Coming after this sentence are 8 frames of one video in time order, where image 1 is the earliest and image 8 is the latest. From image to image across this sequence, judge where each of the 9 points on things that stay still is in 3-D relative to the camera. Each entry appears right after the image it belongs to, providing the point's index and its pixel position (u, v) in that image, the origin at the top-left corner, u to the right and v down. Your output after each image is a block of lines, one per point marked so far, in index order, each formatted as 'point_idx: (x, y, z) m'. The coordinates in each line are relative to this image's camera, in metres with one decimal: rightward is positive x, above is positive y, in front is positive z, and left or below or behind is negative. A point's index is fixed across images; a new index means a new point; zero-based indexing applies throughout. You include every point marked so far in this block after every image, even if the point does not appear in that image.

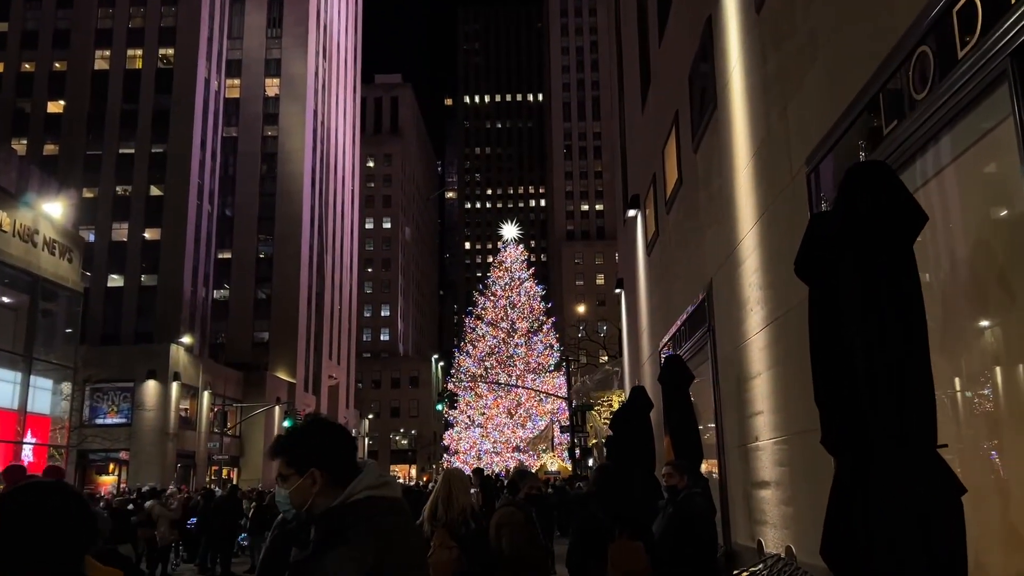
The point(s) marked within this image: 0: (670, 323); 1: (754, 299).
0: (+3.0, -0.7, +16.2) m
1: (+2.8, -0.1, +9.8) m
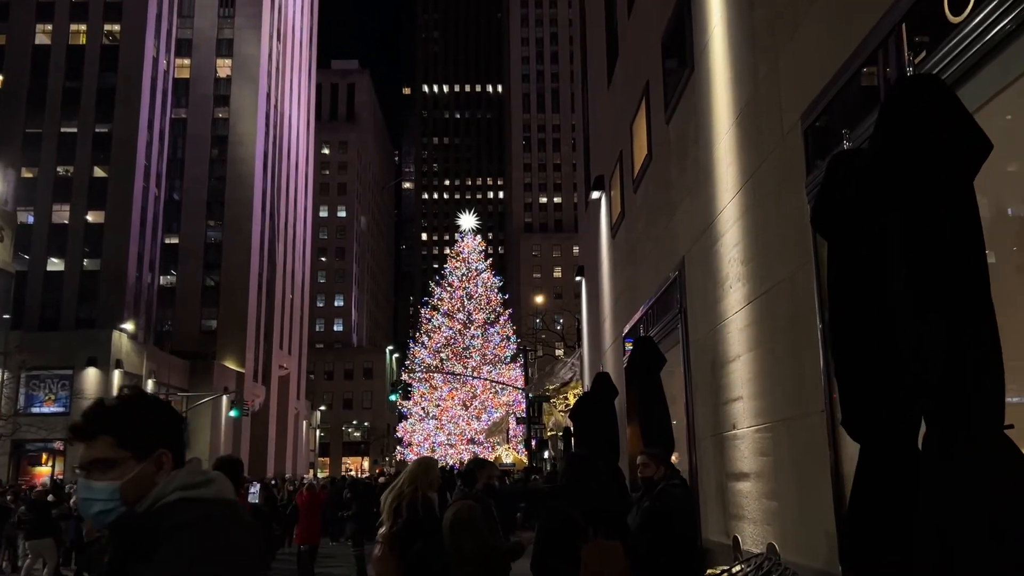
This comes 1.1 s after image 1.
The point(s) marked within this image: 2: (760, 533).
0: (+2.2, -0.4, +15.4) m
1: (+2.3, +0.1, +9.0) m
2: (+2.4, -2.4, +8.1) m
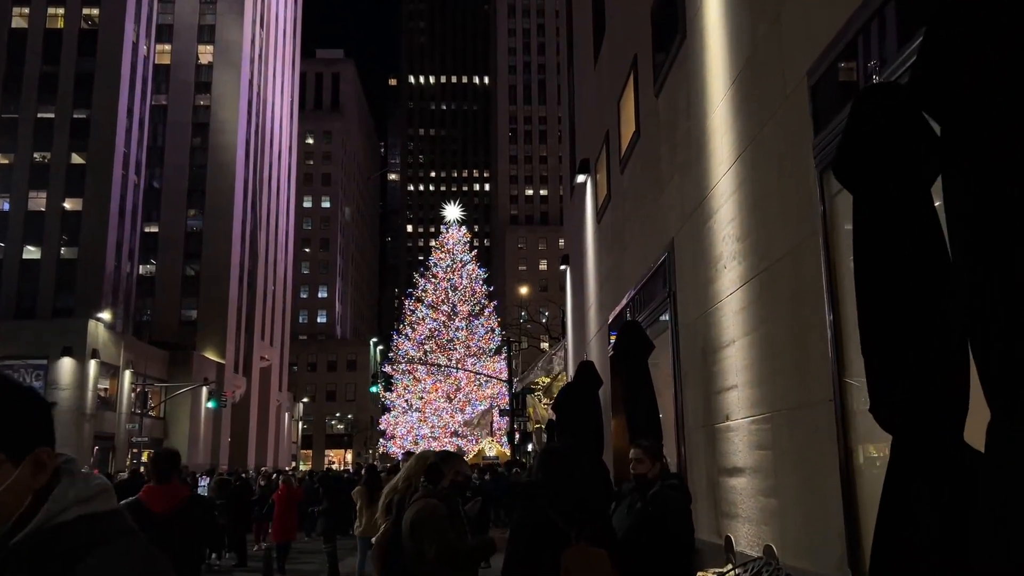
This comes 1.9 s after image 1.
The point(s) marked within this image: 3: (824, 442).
0: (+1.9, -0.1, +14.8) m
1: (+2.1, +0.3, +8.3) m
2: (+2.2, -2.2, +7.5) m
3: (+2.2, -1.1, +6.1) m
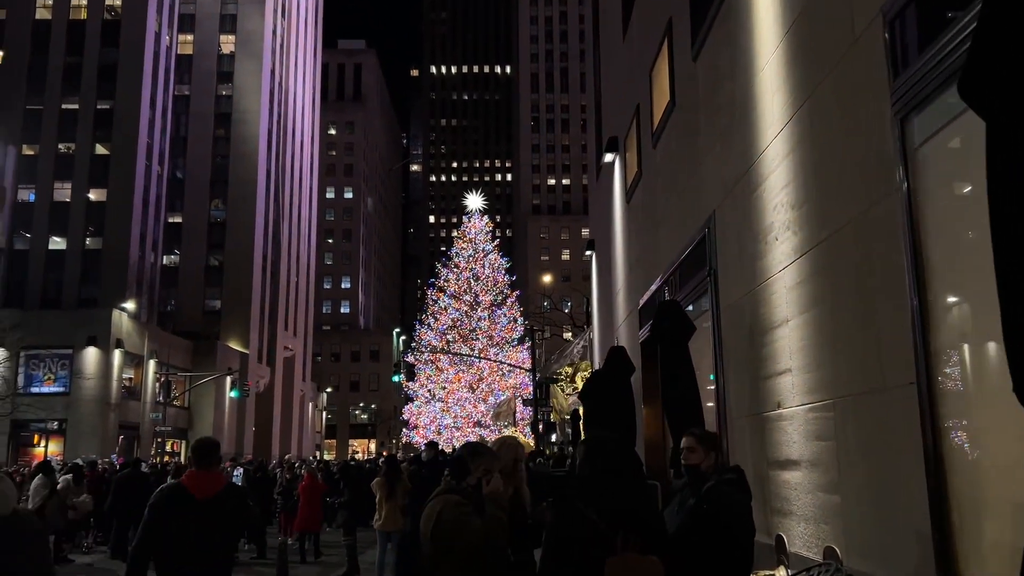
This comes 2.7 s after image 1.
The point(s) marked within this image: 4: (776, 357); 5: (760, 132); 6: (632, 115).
0: (+2.3, +0.2, +14.0) m
1: (+2.4, +0.5, +7.5) m
2: (+2.4, -2.0, +6.7) m
3: (+2.4, -0.9, +5.3) m
4: (+2.4, -0.6, +7.7) m
5: (+2.4, +1.5, +8.1) m
6: (+2.2, +3.2, +15.9) m
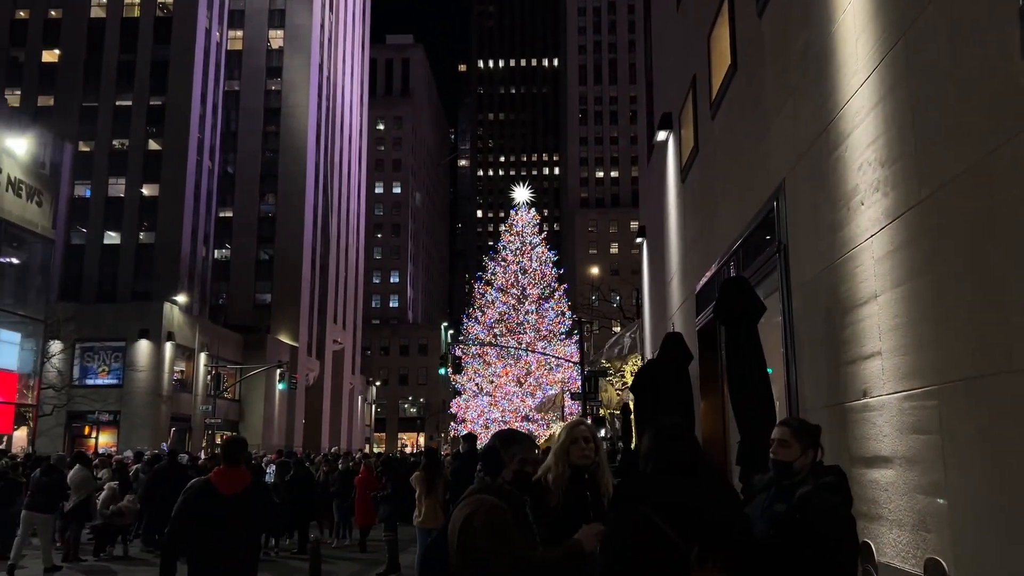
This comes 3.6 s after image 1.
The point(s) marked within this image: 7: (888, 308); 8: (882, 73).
0: (+3.1, +0.4, +13.0) m
1: (+2.7, +0.8, +6.6) m
2: (+2.7, -1.7, +5.8) m
3: (+2.7, -0.7, +4.3) m
4: (+2.8, -0.4, +6.7) m
5: (+2.8, +1.7, +7.1) m
6: (+3.1, +3.5, +14.9) m
7: (+2.7, -0.2, +6.2) m
8: (+2.7, +1.6, +6.3) m
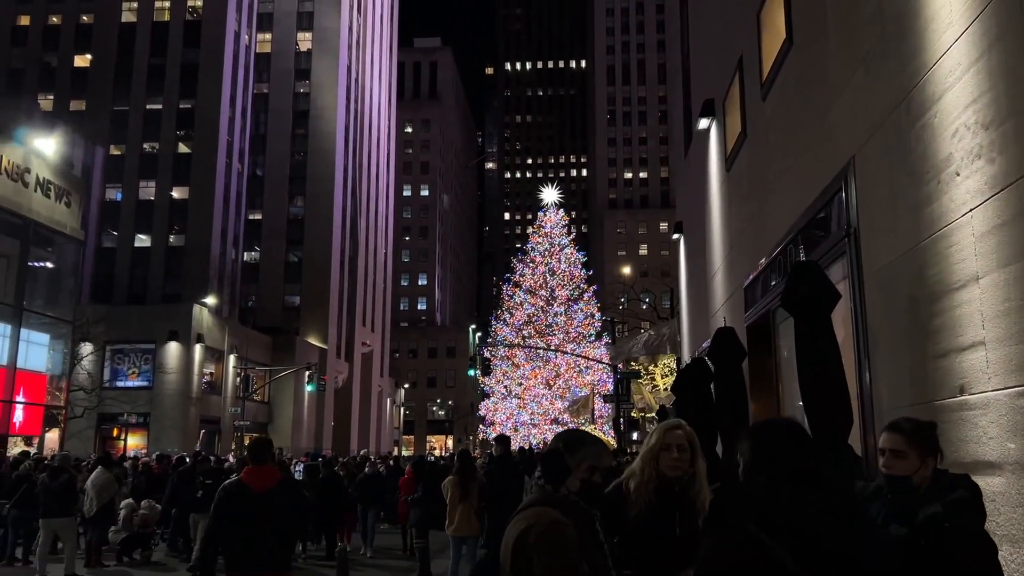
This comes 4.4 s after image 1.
0: (+3.6, +0.5, +12.2) m
1: (+3.1, +0.9, +5.8) m
2: (+3.0, -1.6, +4.9) m
3: (+2.9, -0.6, +3.5) m
4: (+3.1, -0.3, +5.9) m
5: (+3.1, +1.9, +6.3) m
6: (+3.7, +3.6, +14.1) m
7: (+3.1, 0.0, +5.3) m
8: (+3.1, +1.7, +5.4) m
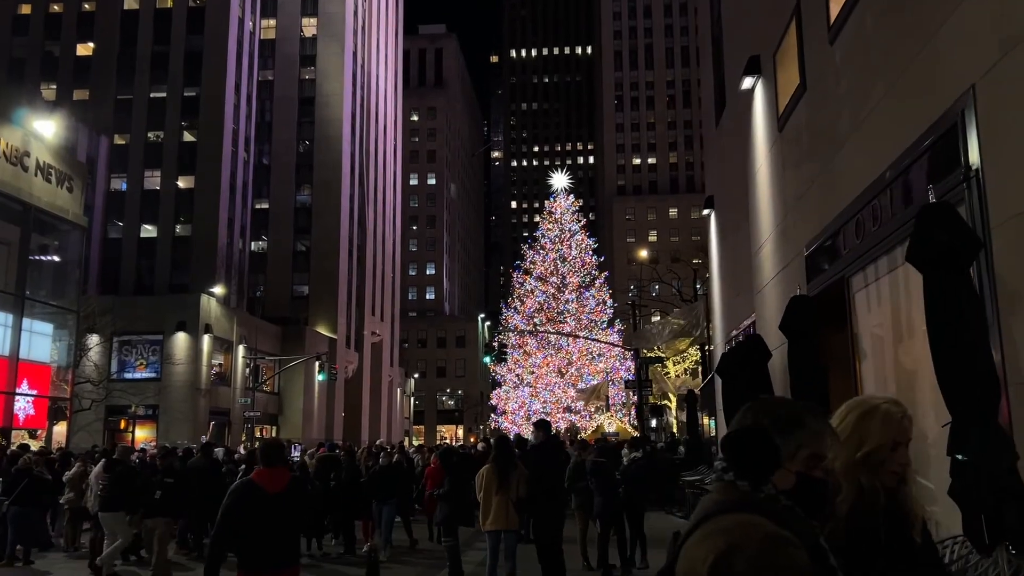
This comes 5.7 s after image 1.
0: (+4.1, +1.0, +10.9) m
1: (+3.5, +1.2, +4.5) m
2: (+3.5, -1.3, +3.7) m
3: (+3.4, -0.2, +2.3) m
4: (+3.6, +0.1, +4.7) m
5: (+3.5, +2.2, +5.0) m
6: (+4.2, +4.1, +12.8) m
7: (+3.5, +0.3, +4.1) m
8: (+3.5, +2.1, +4.2) m
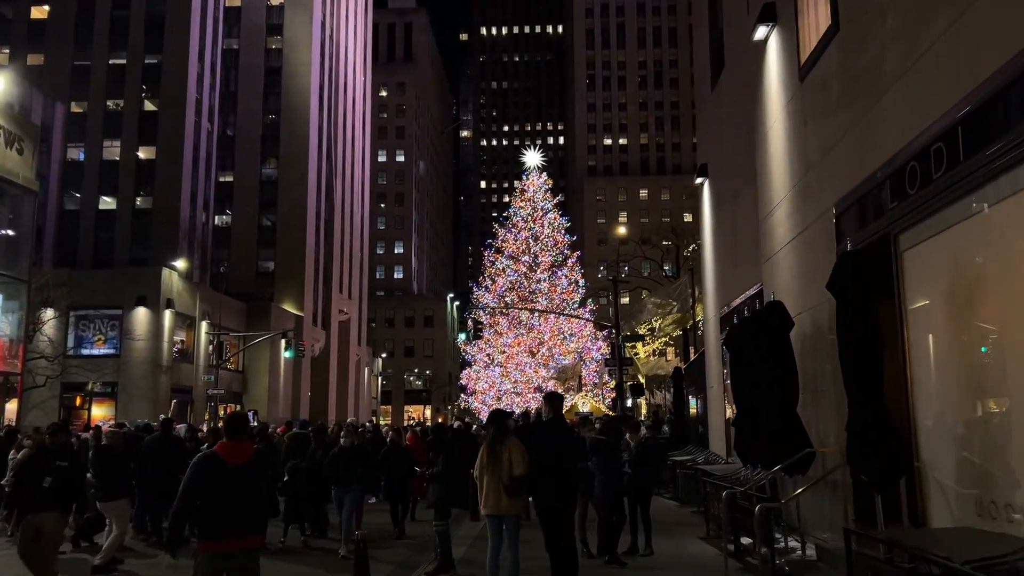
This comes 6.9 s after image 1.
0: (+4.2, +1.4, +9.8) m
1: (+3.8, +1.6, +3.4) m
2: (+3.8, -1.0, +2.7) m
3: (+3.8, 0.0, +1.2) m
4: (+3.9, +0.4, +3.6) m
5: (+3.8, +2.6, +3.9) m
6: (+4.2, +4.6, +11.6) m
7: (+3.8, +0.6, +3.0) m
8: (+3.8, +2.4, +3.1) m
